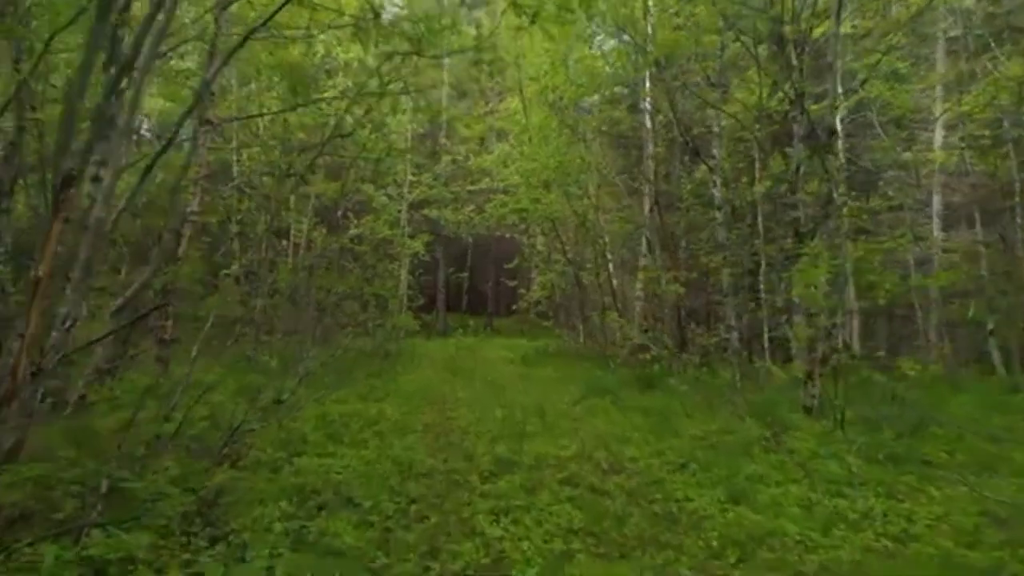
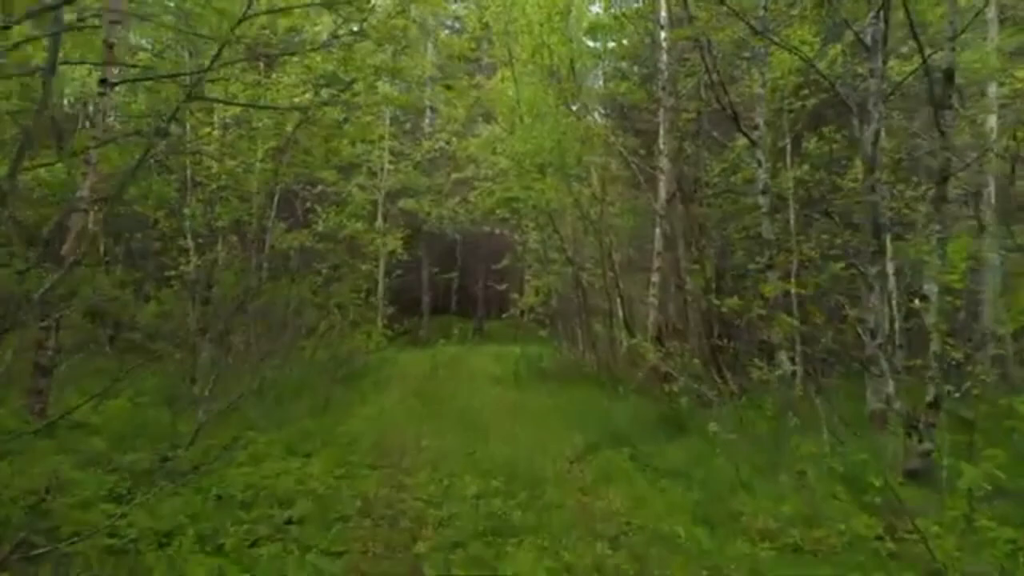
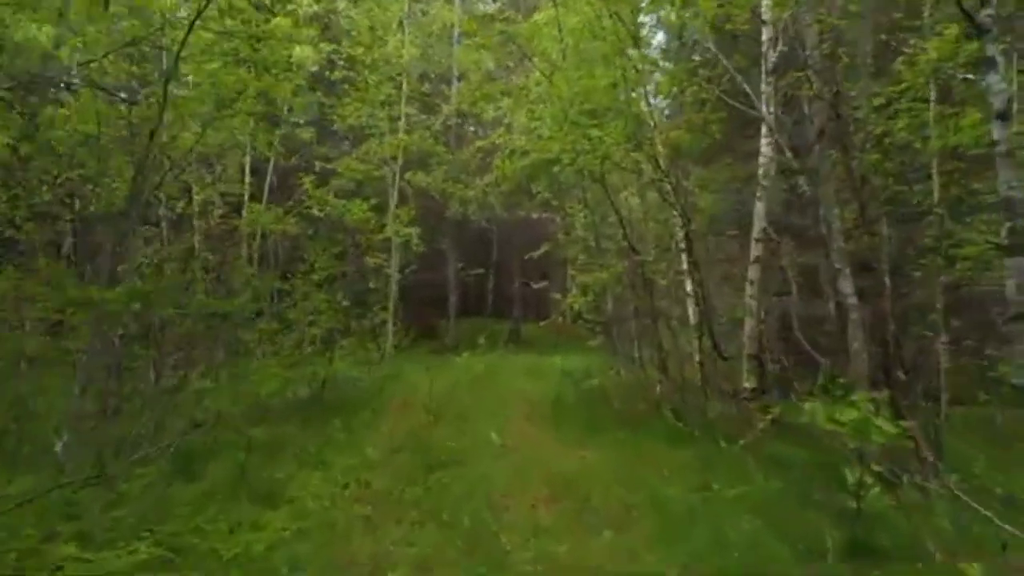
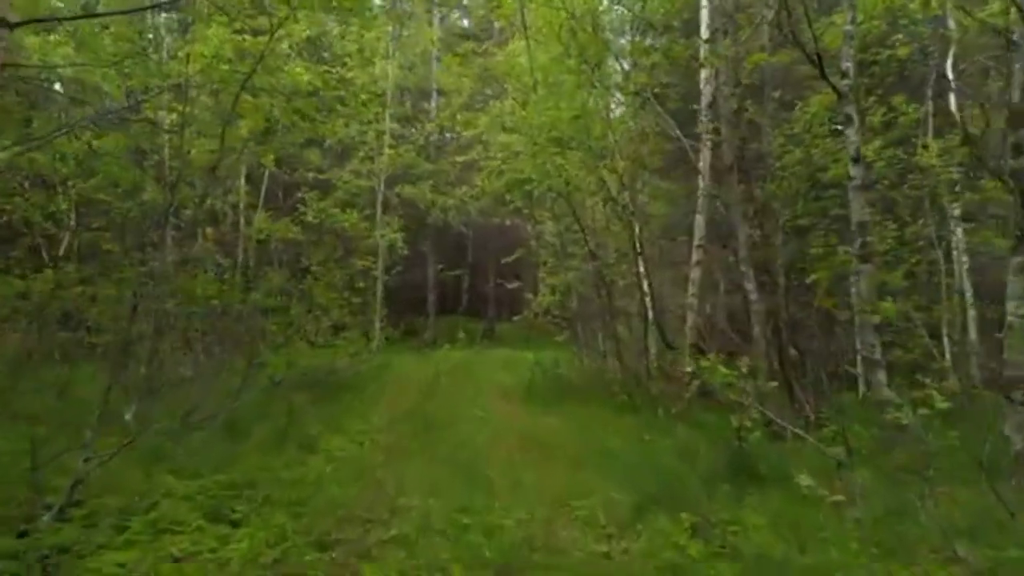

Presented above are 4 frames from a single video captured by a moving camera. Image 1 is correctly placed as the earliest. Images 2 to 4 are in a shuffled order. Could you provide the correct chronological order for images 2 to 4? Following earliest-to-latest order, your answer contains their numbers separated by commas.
2, 4, 3
